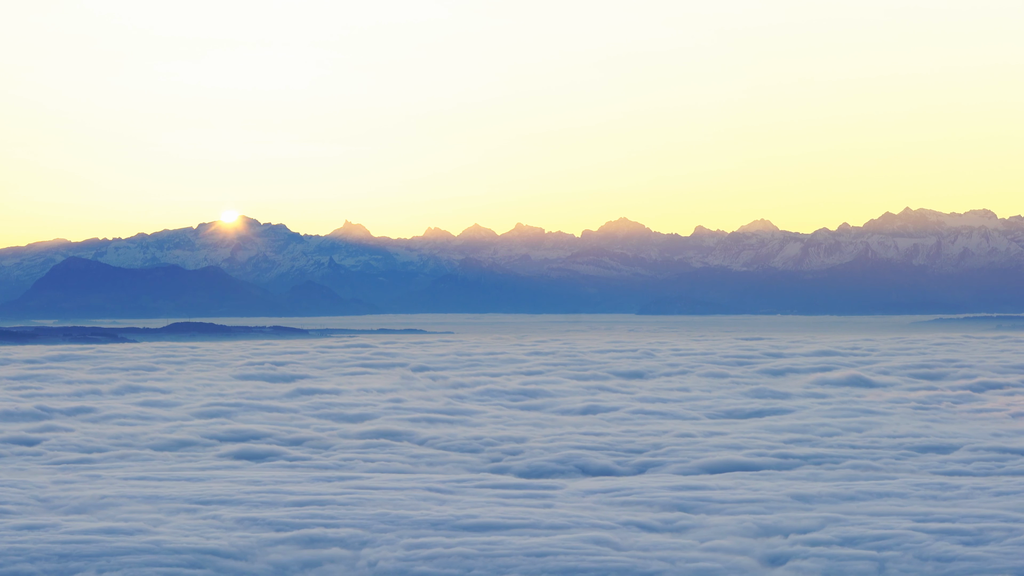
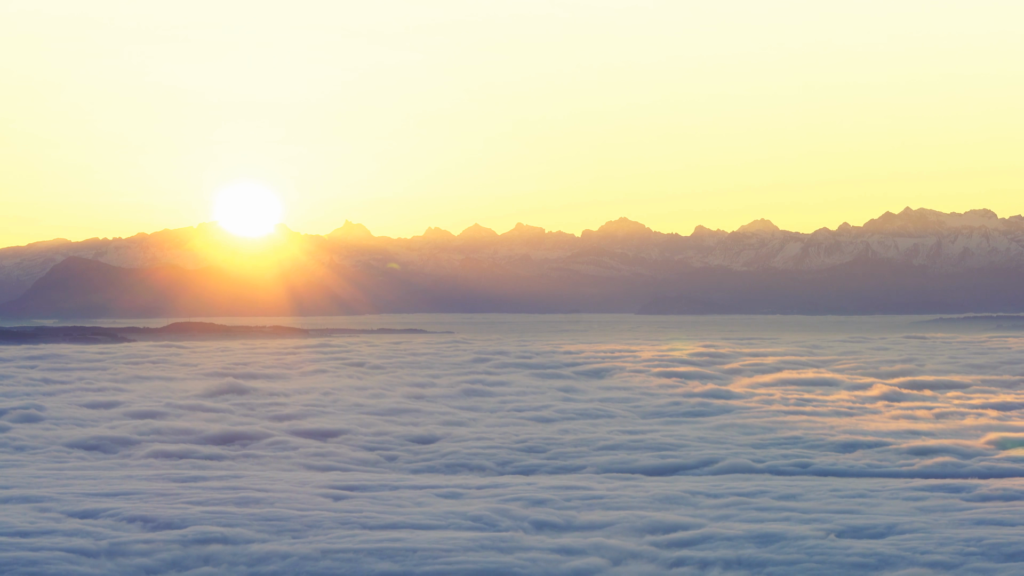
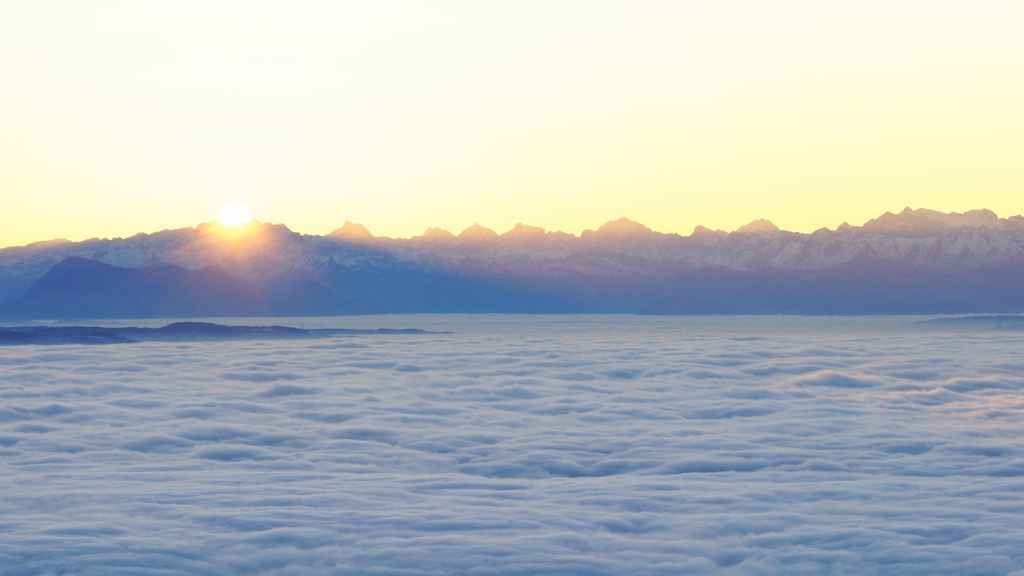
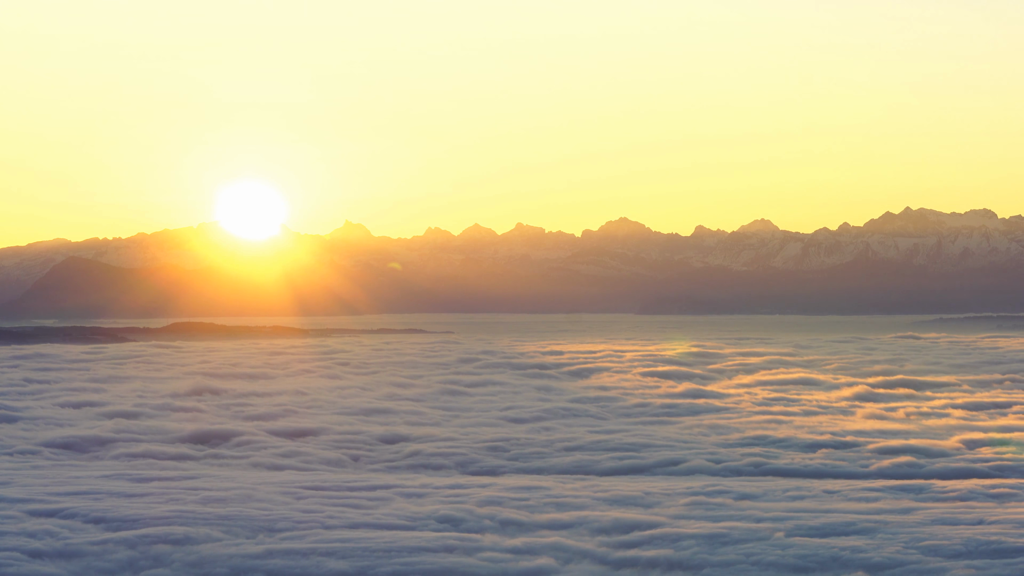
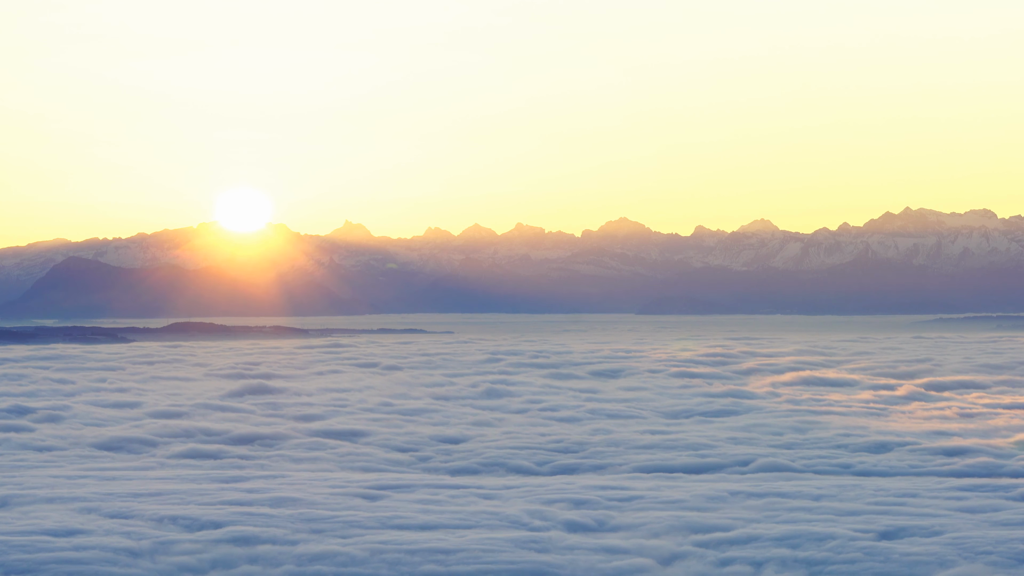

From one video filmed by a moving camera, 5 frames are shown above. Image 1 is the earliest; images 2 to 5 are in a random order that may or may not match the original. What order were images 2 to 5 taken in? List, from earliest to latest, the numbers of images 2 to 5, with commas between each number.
3, 5, 2, 4
